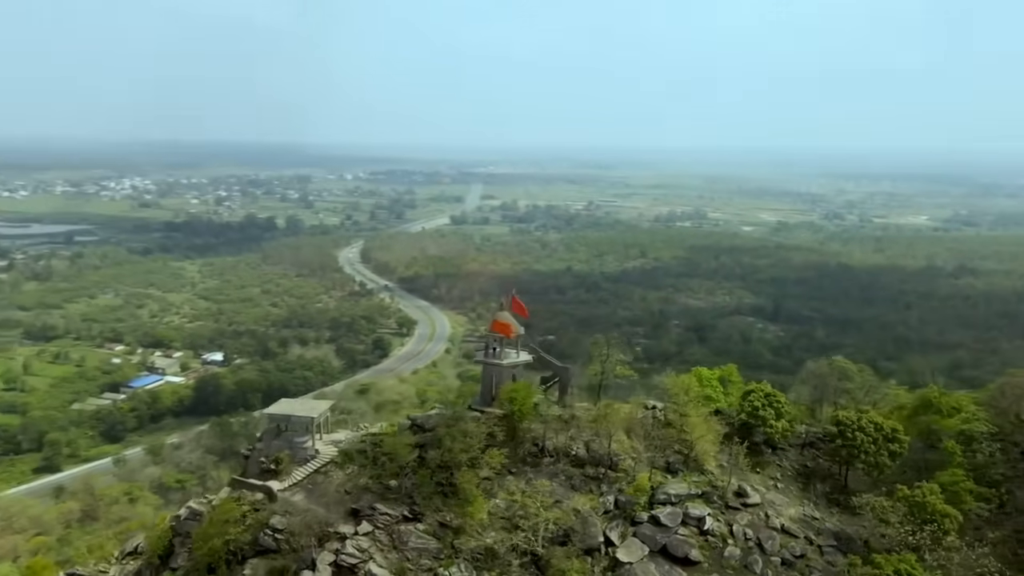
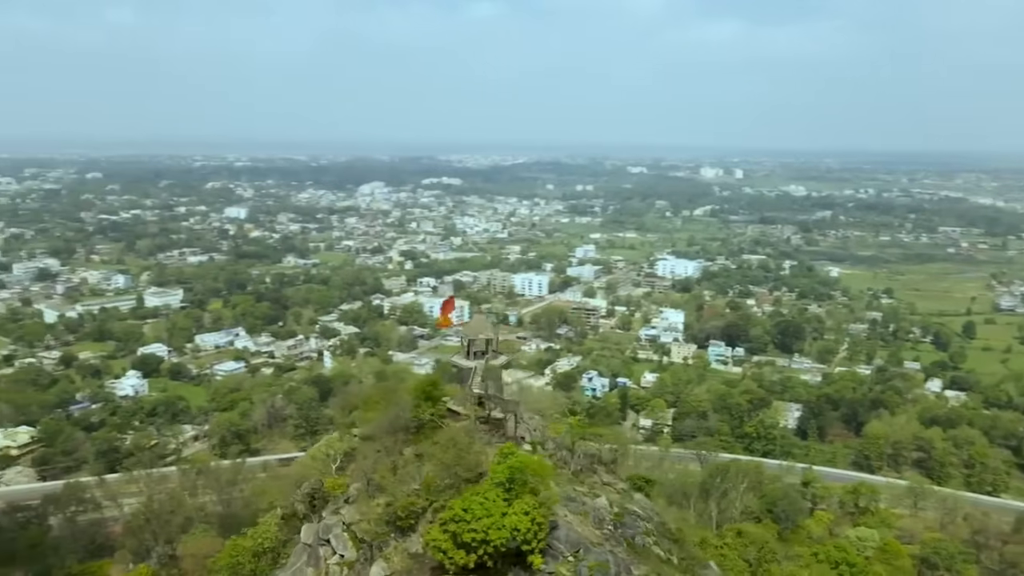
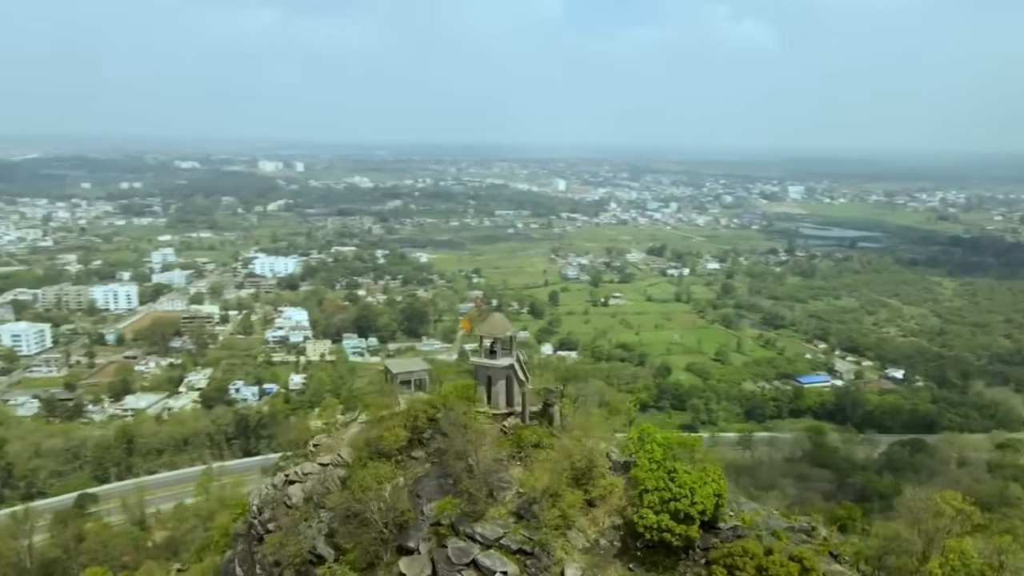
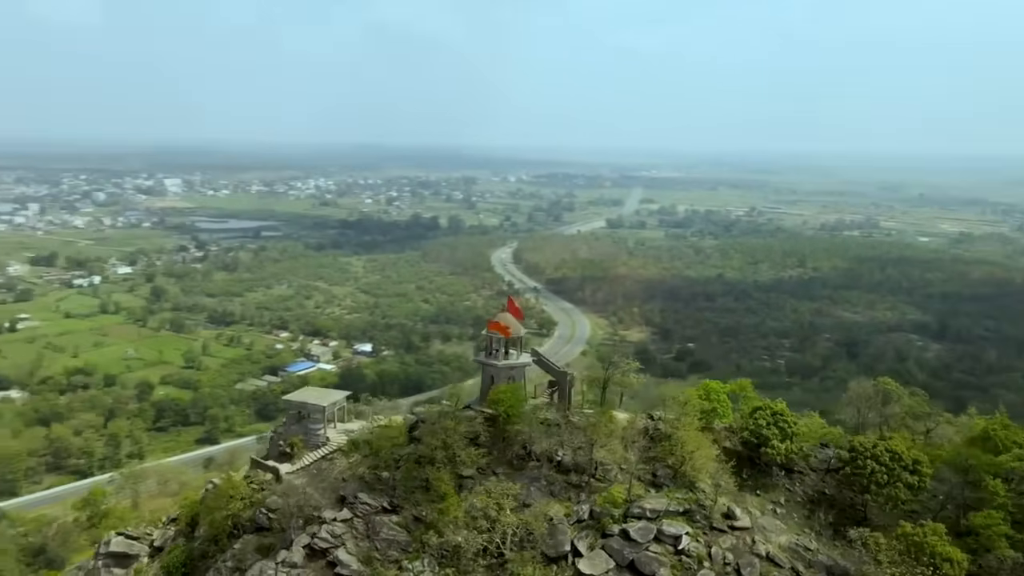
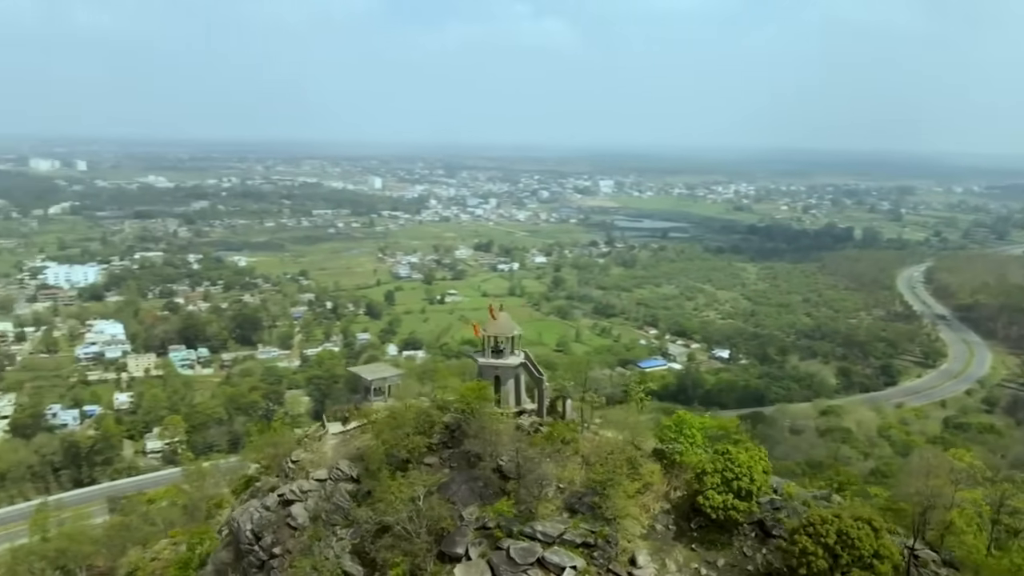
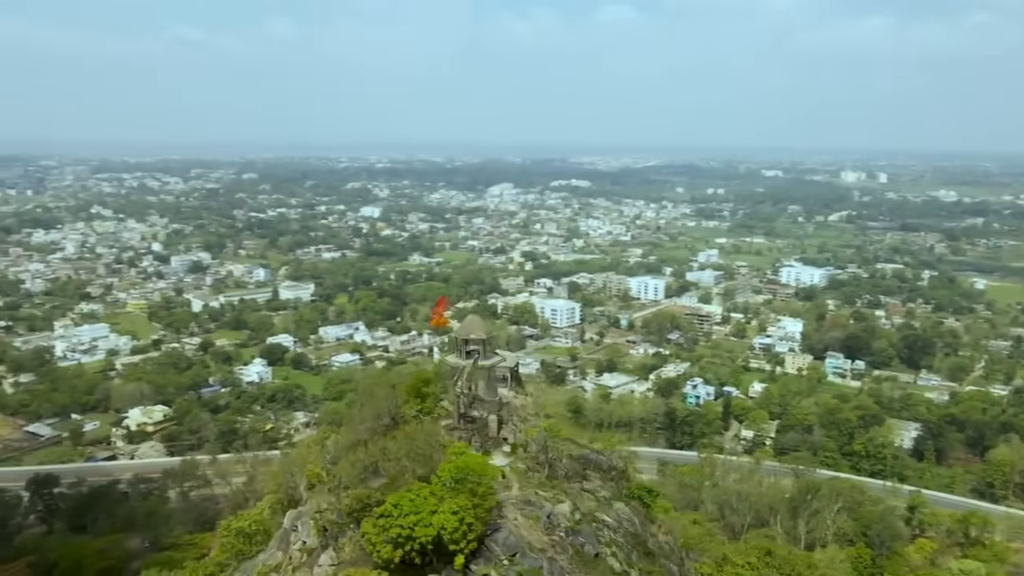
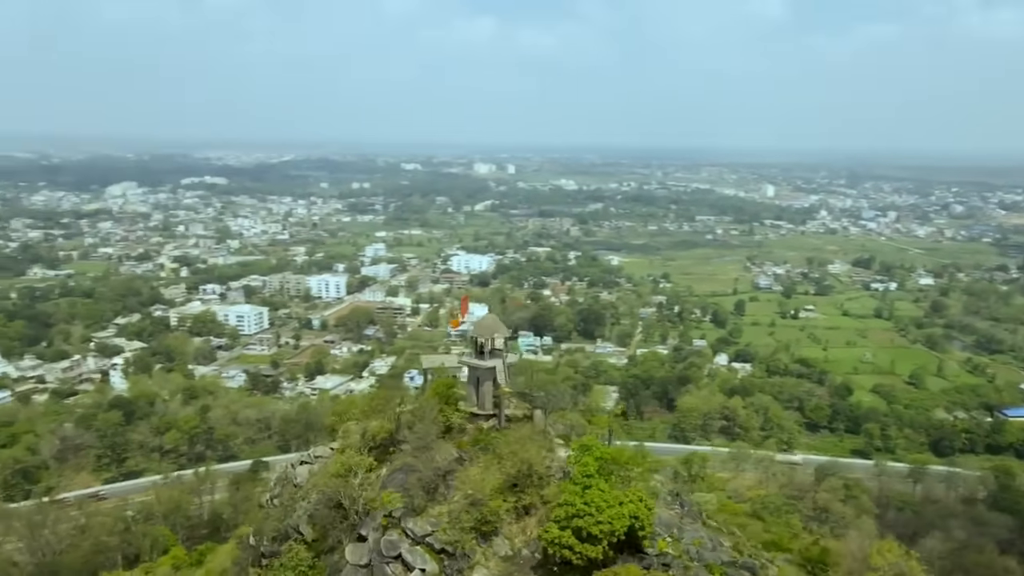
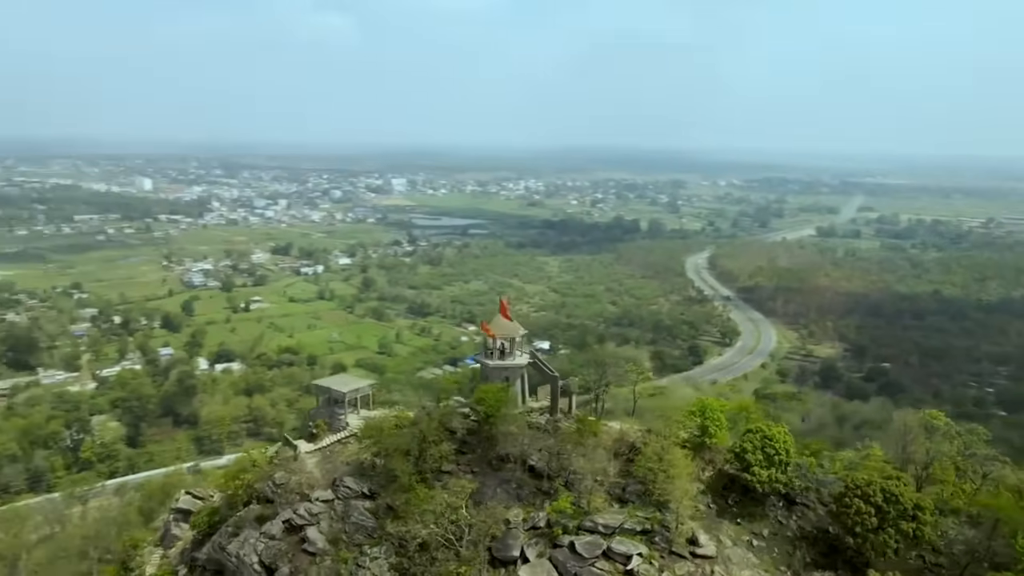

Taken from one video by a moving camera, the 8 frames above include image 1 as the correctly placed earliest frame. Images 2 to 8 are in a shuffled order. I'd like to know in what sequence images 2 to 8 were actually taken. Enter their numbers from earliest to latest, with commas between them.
4, 8, 5, 3, 7, 2, 6
